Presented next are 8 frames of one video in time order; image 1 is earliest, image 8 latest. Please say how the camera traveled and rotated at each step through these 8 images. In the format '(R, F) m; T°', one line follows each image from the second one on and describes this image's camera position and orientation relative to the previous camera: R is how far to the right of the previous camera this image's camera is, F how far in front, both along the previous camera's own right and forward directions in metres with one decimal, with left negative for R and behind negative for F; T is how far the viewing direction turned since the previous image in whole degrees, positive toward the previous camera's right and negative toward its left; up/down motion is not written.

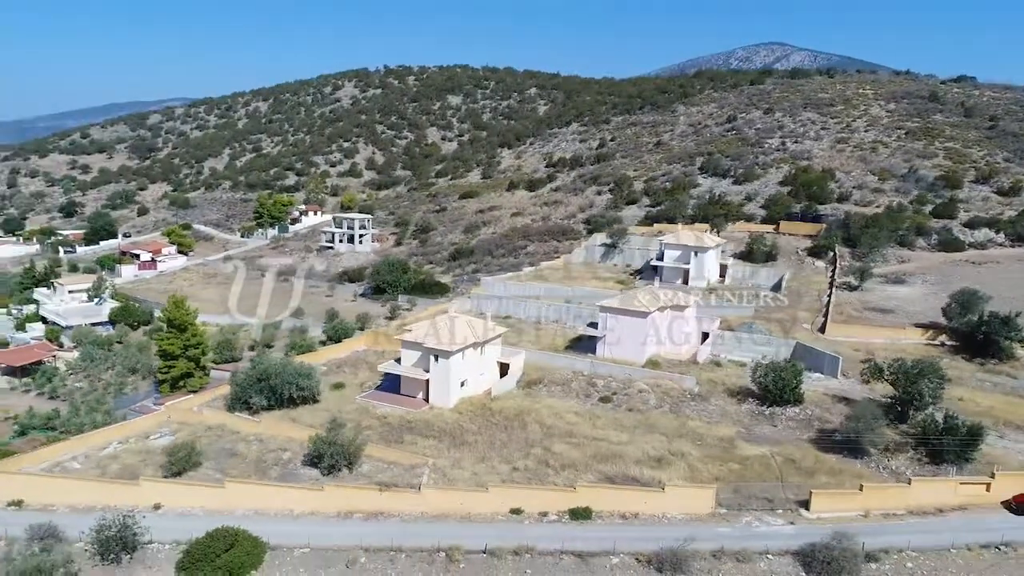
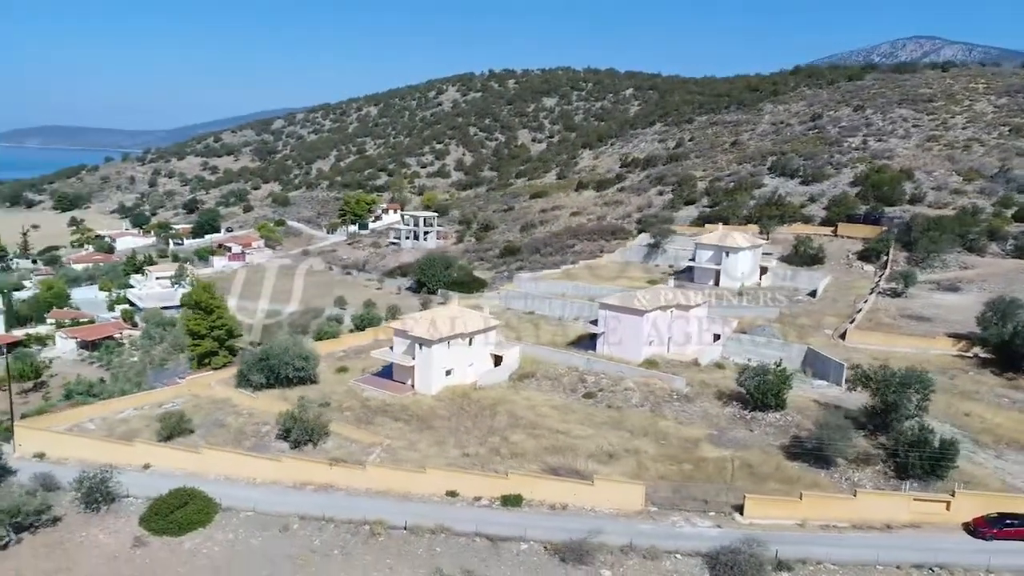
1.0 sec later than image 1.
(+6.0, -0.1) m; -10°
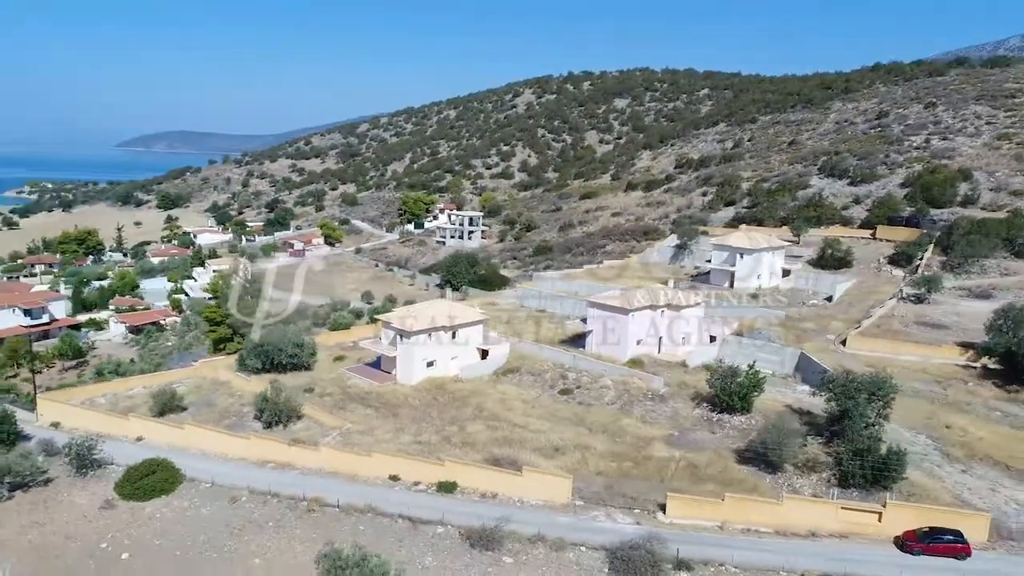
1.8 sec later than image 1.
(+5.2, -0.2) m; -7°
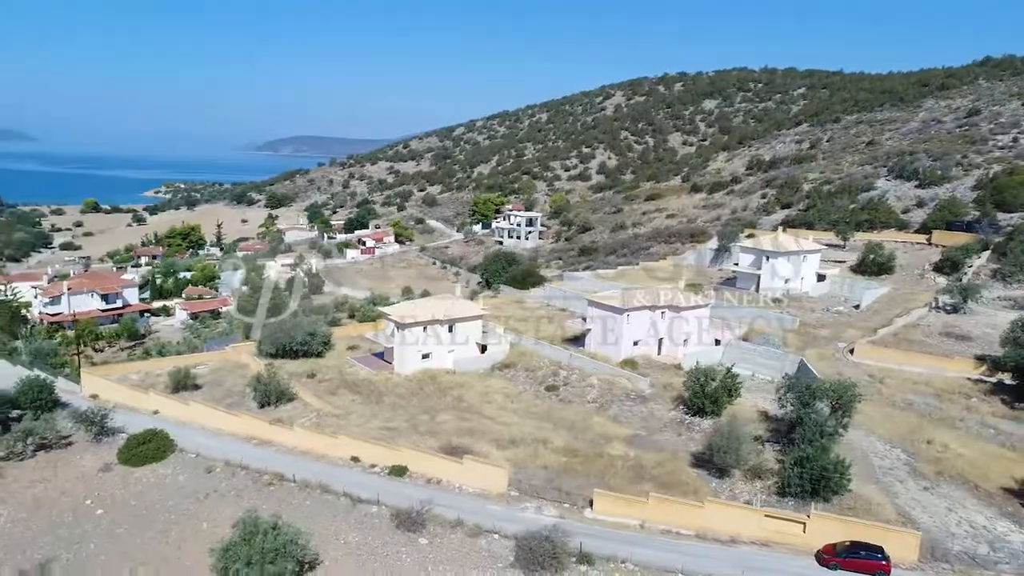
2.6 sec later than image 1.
(+5.4, -0.1) m; -9°
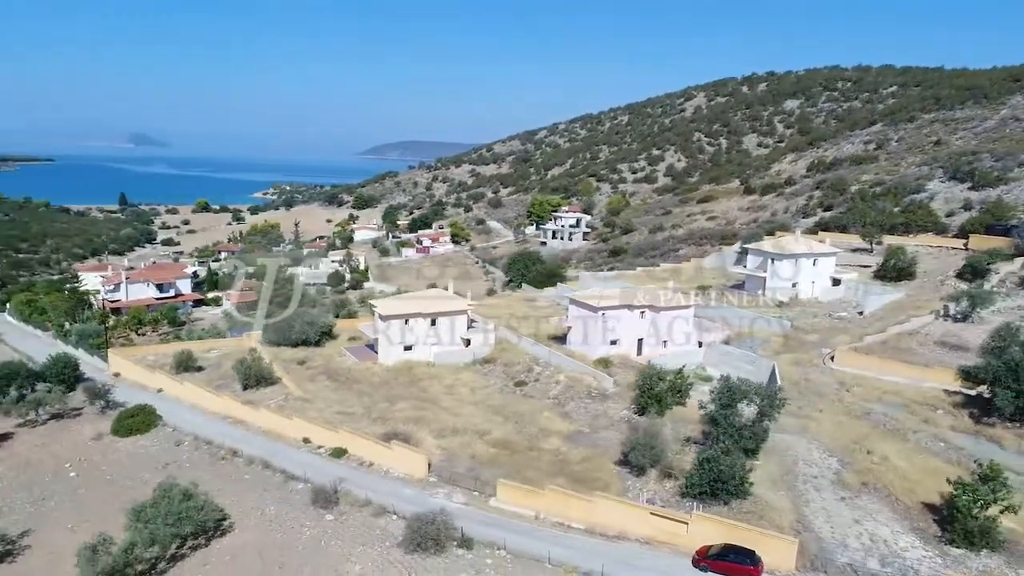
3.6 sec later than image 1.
(+5.8, -0.2) m; -8°
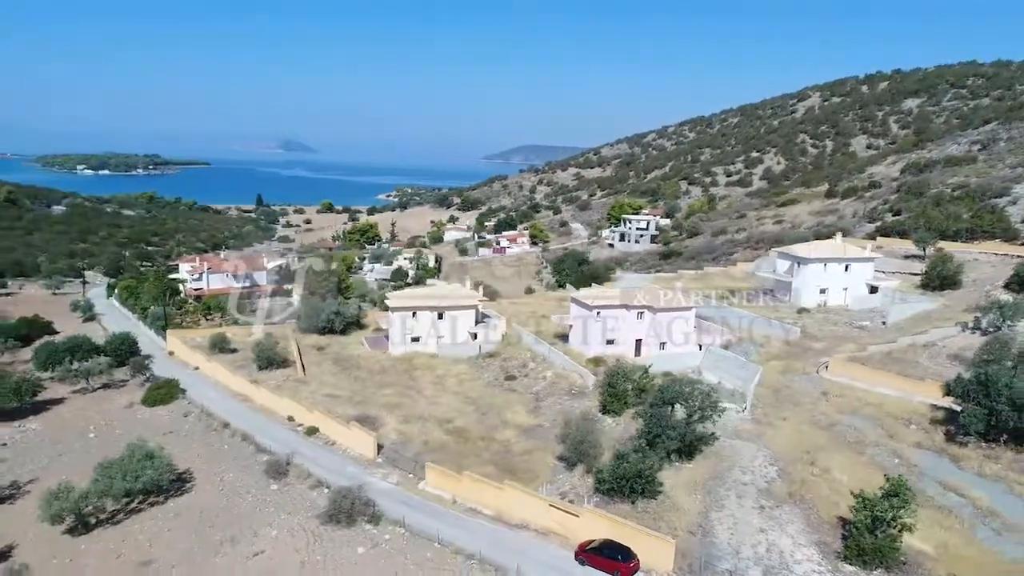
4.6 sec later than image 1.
(+6.0, -0.1) m; -10°
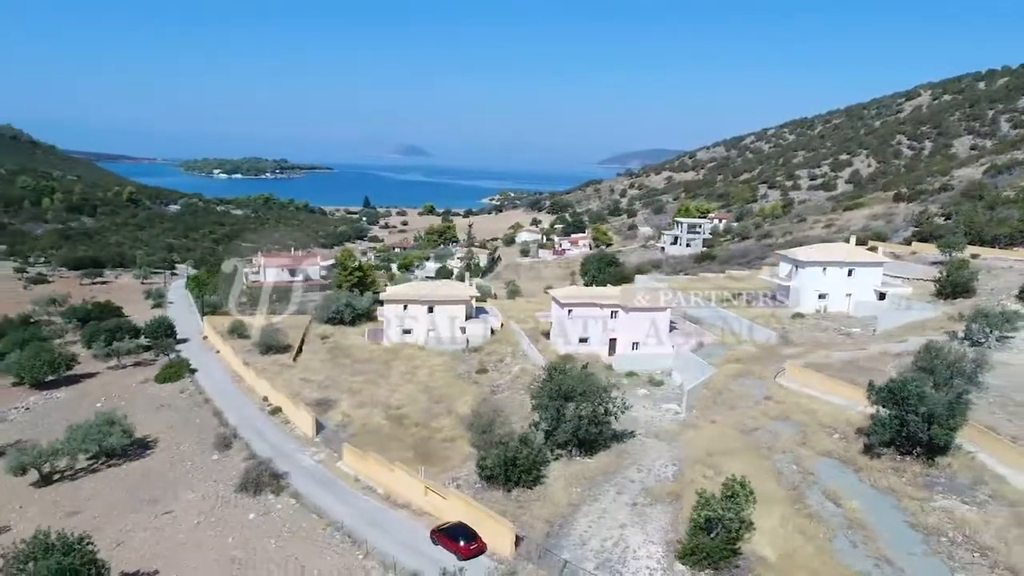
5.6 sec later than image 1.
(+6.5, -0.2) m; -9°
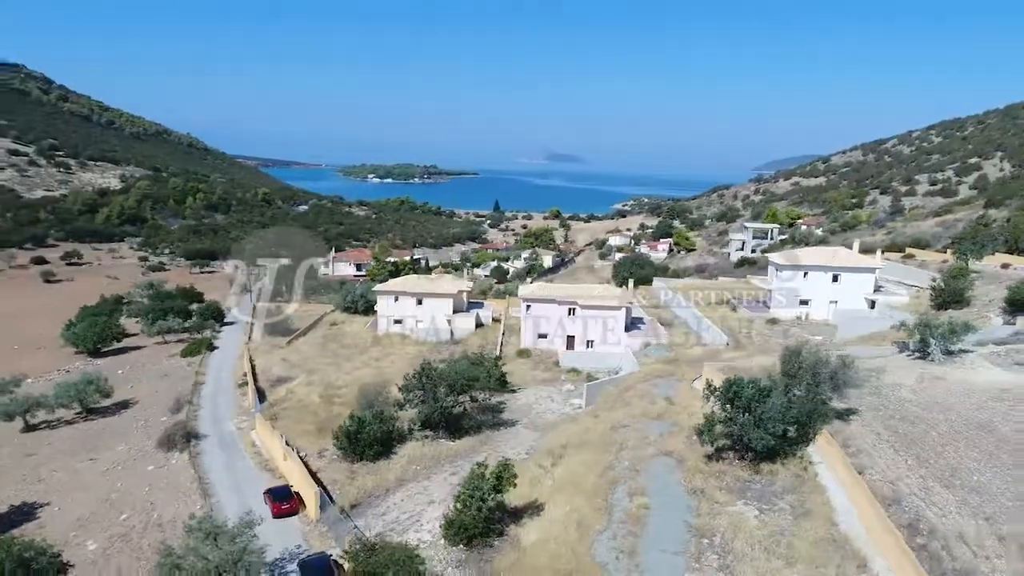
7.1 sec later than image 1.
(+8.8, 0.0) m; -11°
